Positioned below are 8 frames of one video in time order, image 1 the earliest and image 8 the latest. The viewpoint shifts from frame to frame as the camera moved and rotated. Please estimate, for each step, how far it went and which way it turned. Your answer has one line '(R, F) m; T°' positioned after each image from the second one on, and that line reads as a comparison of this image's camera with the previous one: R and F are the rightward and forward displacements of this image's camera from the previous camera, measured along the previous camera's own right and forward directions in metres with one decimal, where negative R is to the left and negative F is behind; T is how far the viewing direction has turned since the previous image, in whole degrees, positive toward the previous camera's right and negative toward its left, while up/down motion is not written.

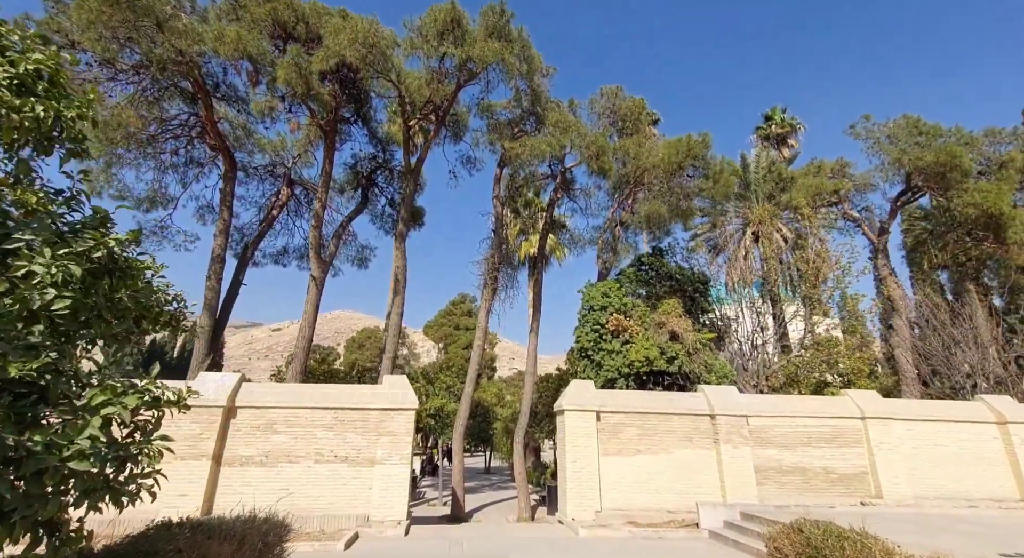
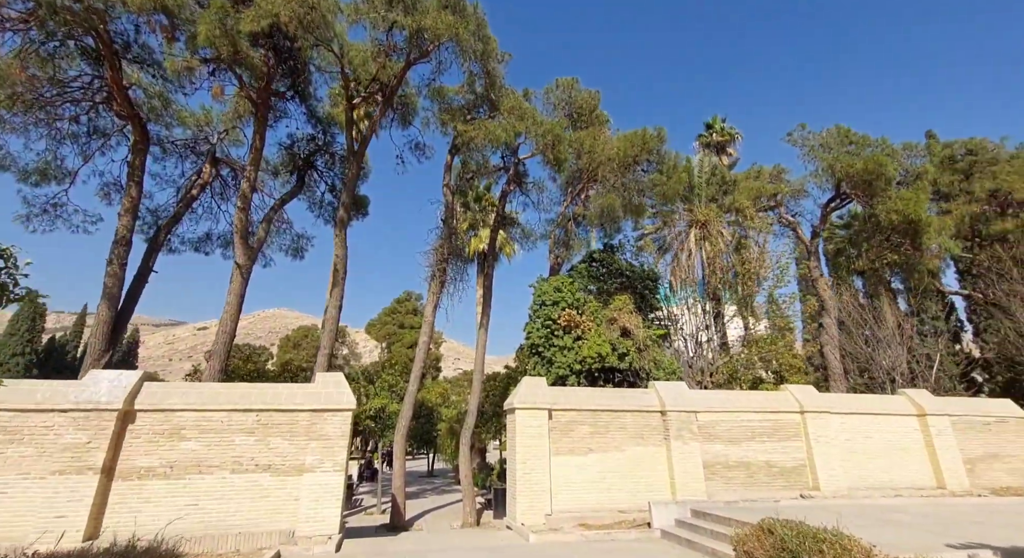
(-0.1, +0.6) m; +6°
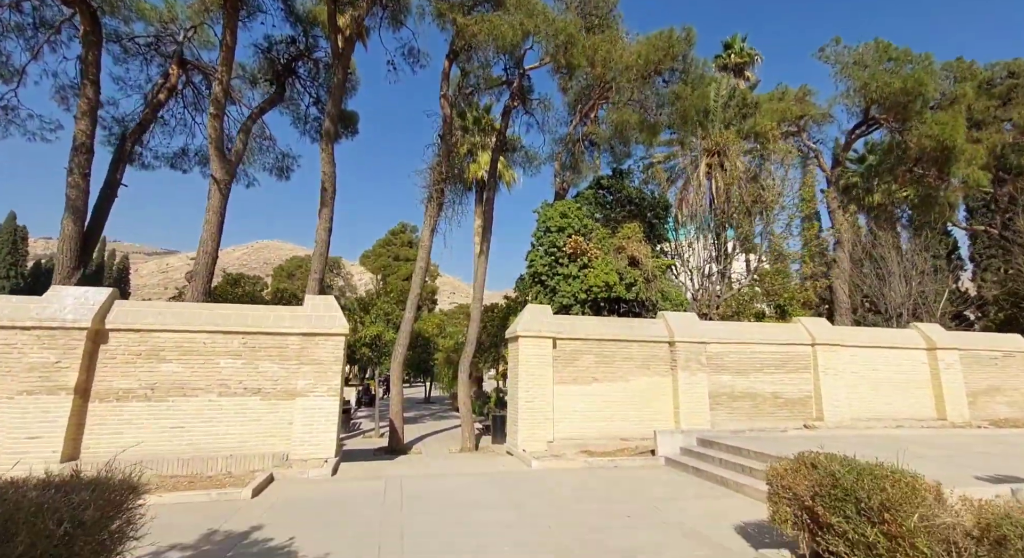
(-0.2, +0.7) m; +1°
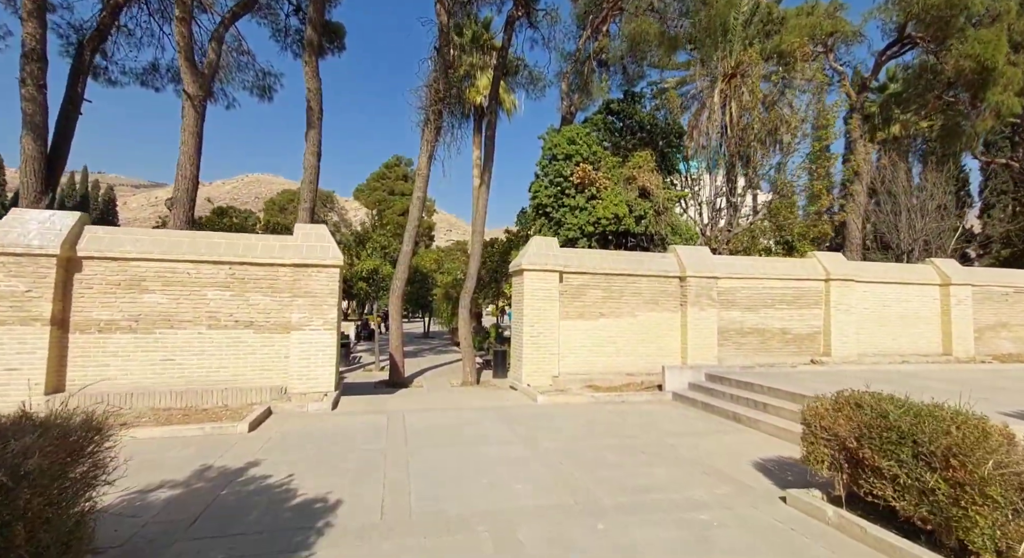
(-0.1, +0.5) m; 0°
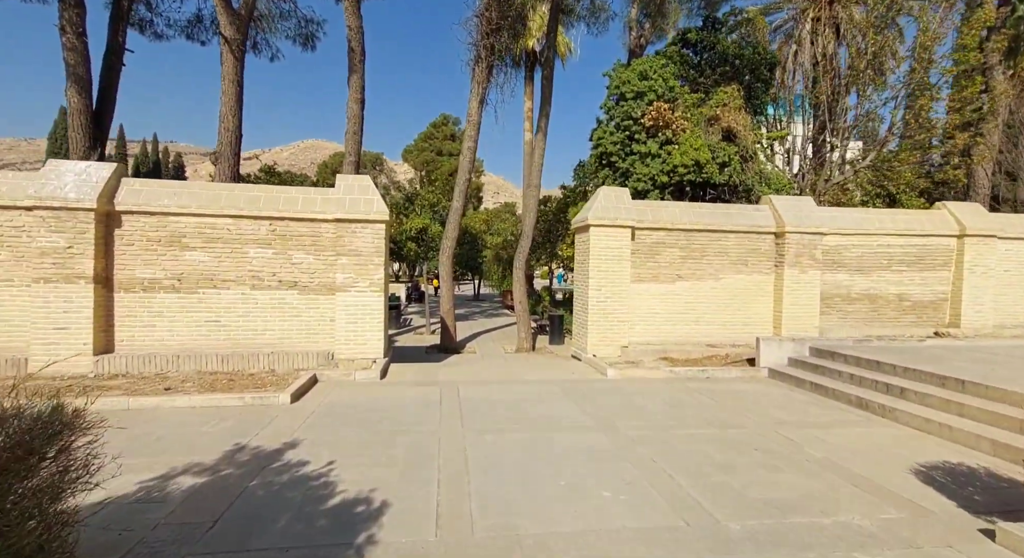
(-0.3, +1.0) m; -6°
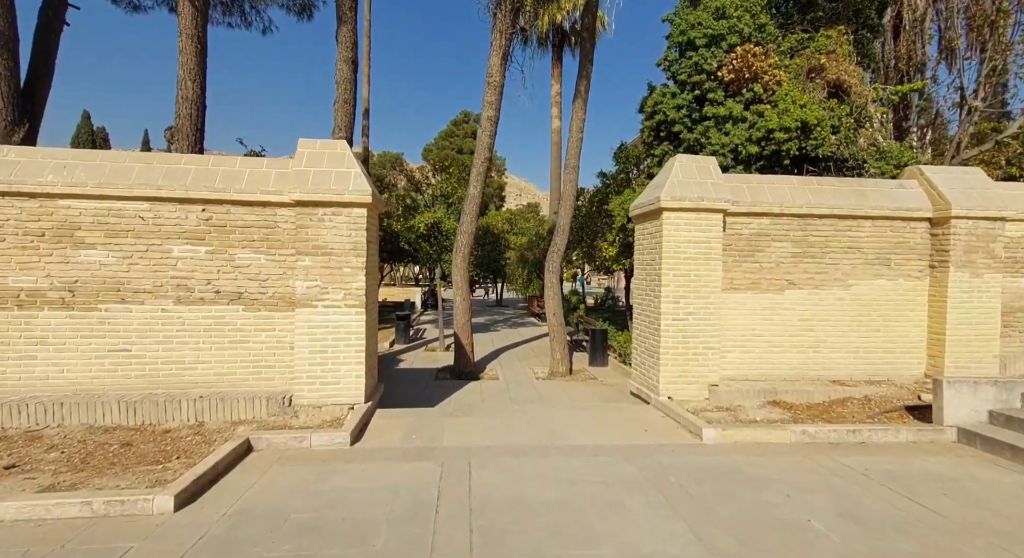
(-0.2, +2.4) m; -3°
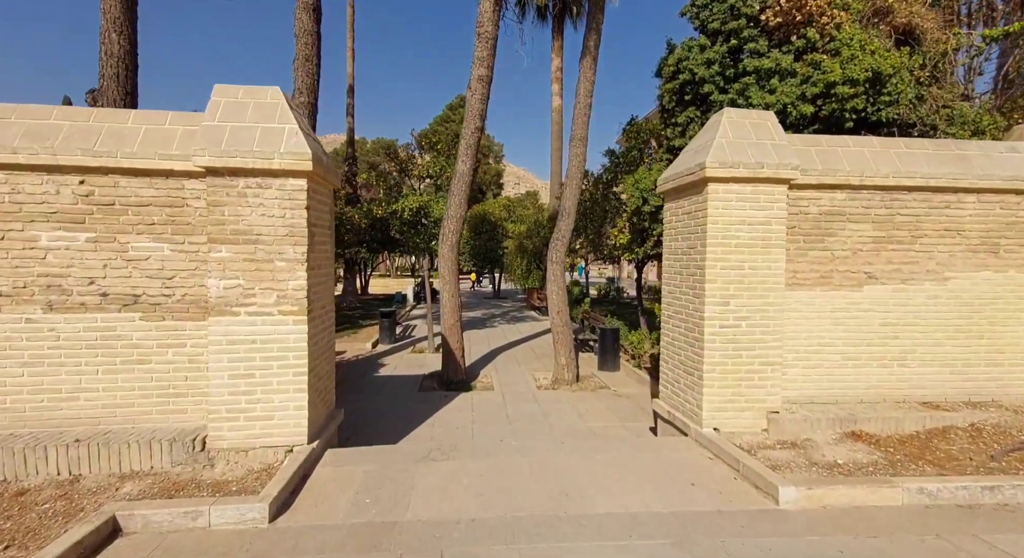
(0.0, +1.3) m; 0°
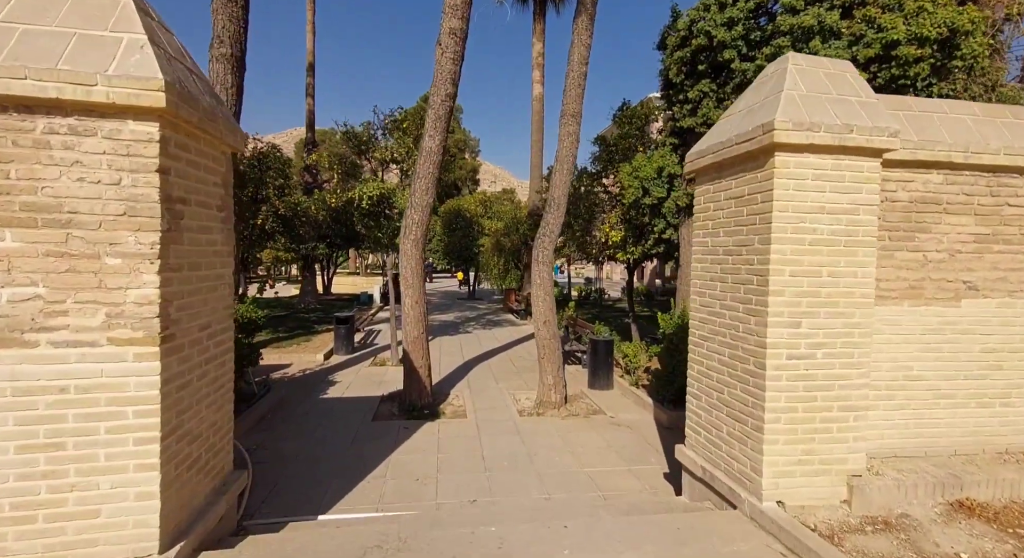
(0.0, +1.3) m; +3°
